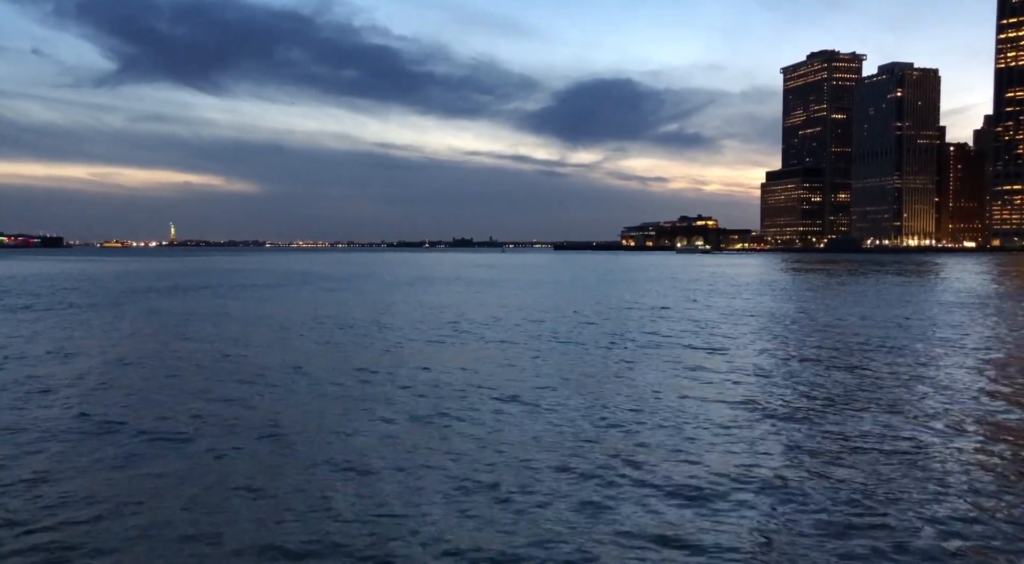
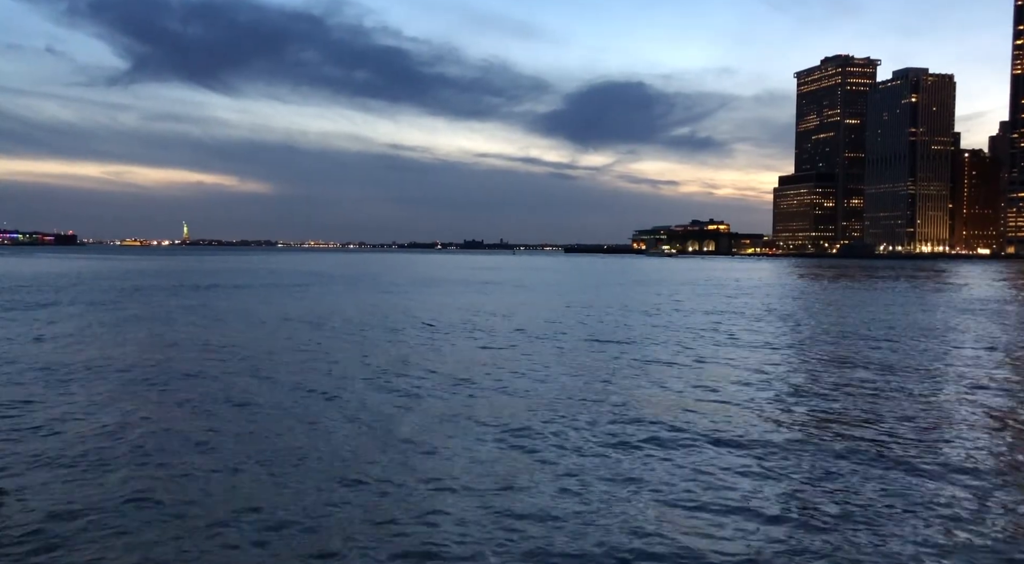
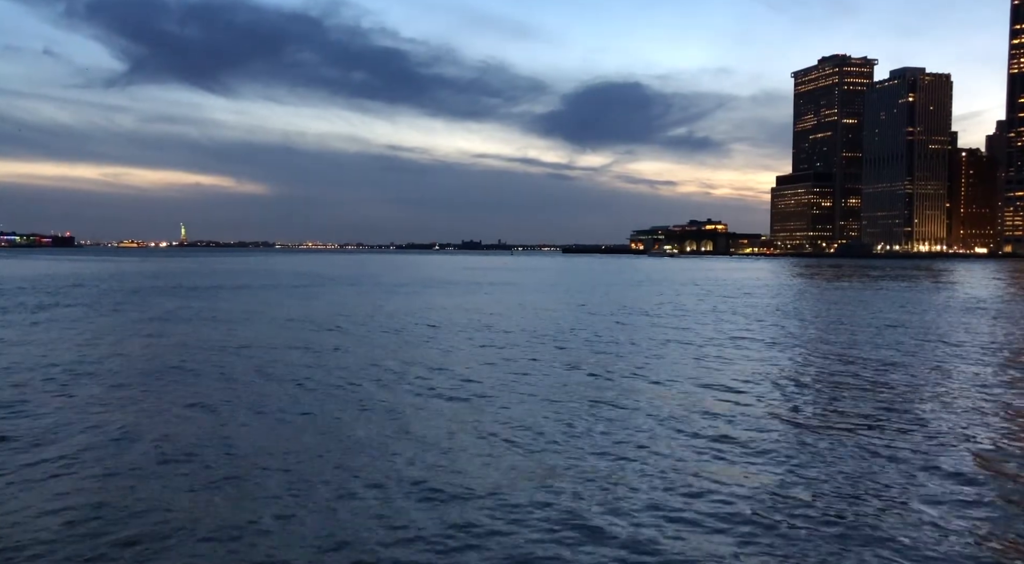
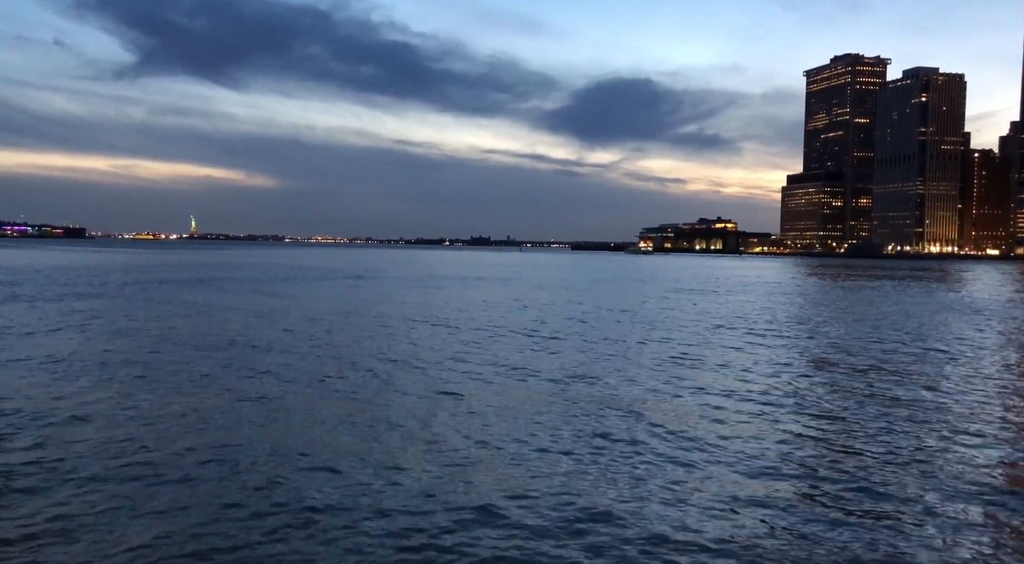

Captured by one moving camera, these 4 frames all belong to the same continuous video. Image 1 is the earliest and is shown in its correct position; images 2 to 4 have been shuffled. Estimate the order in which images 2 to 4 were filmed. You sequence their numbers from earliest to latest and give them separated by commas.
3, 2, 4
